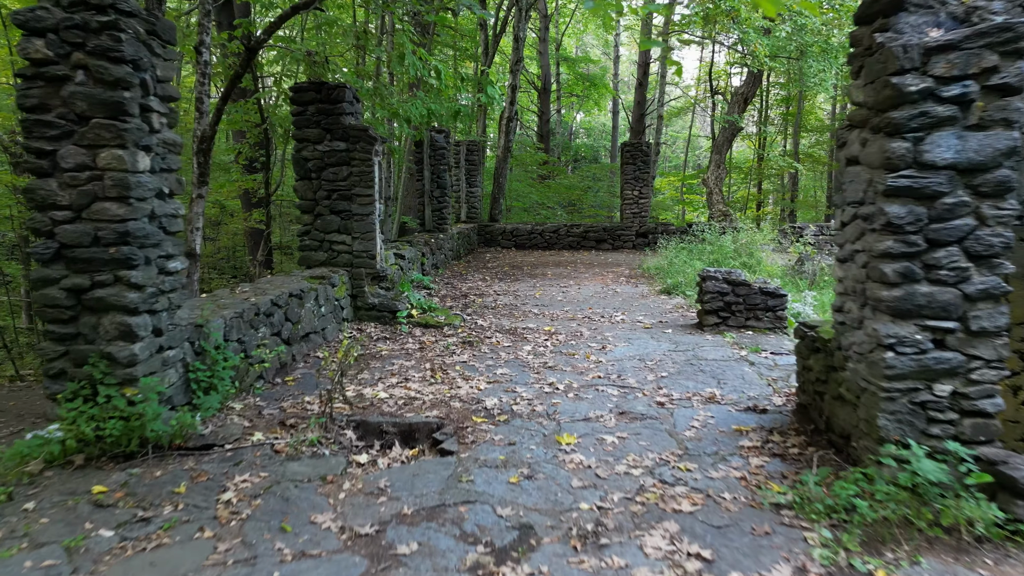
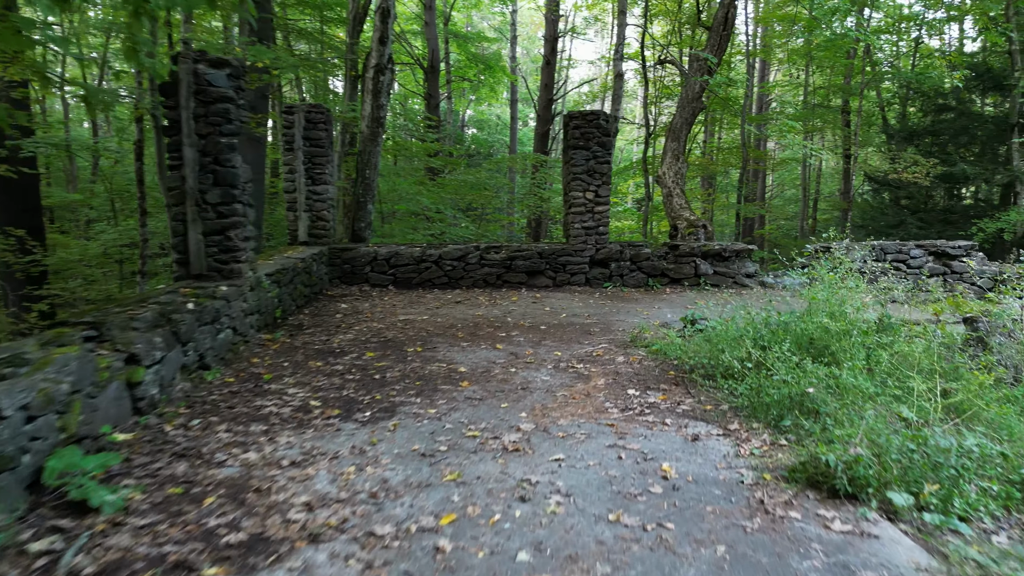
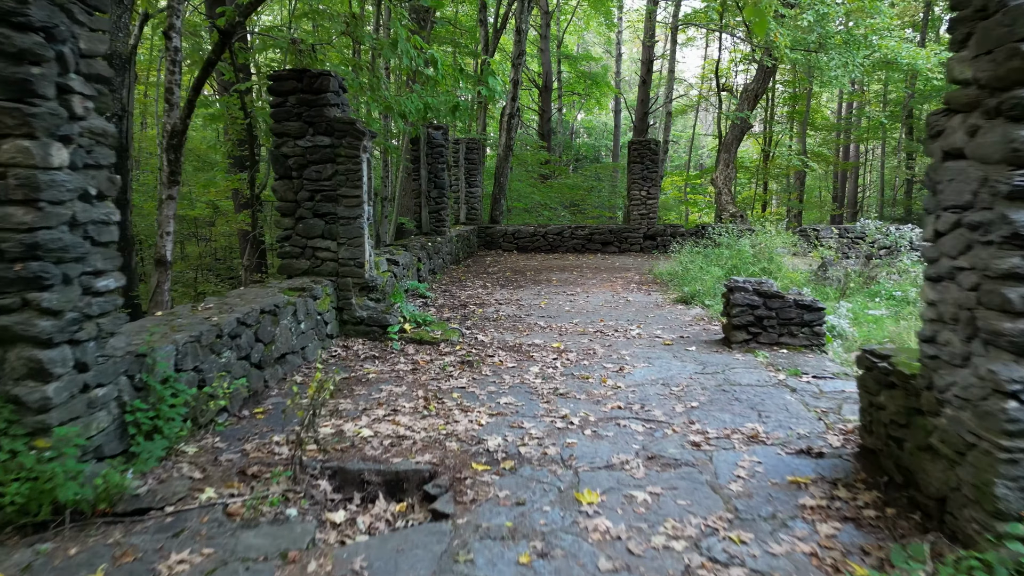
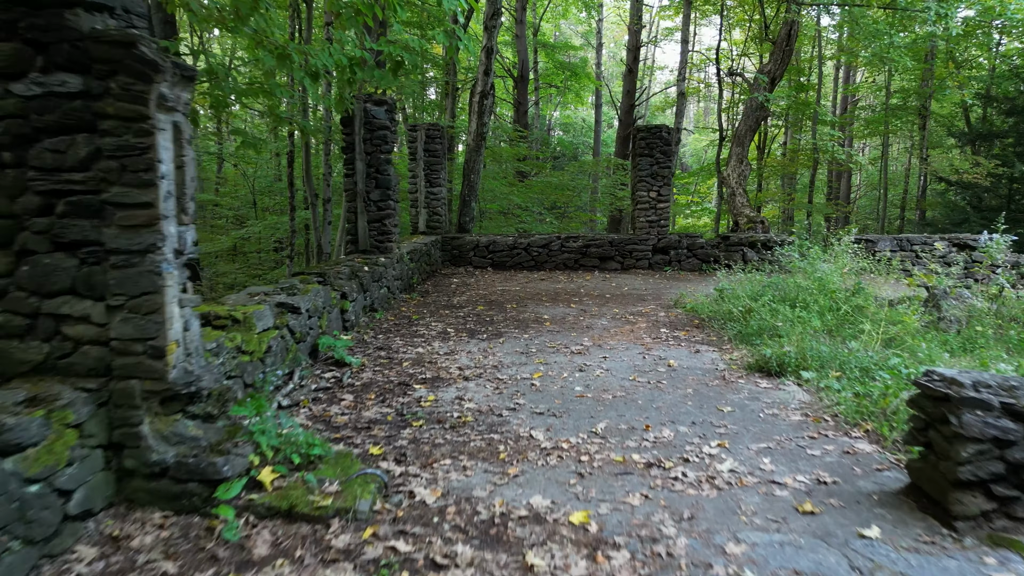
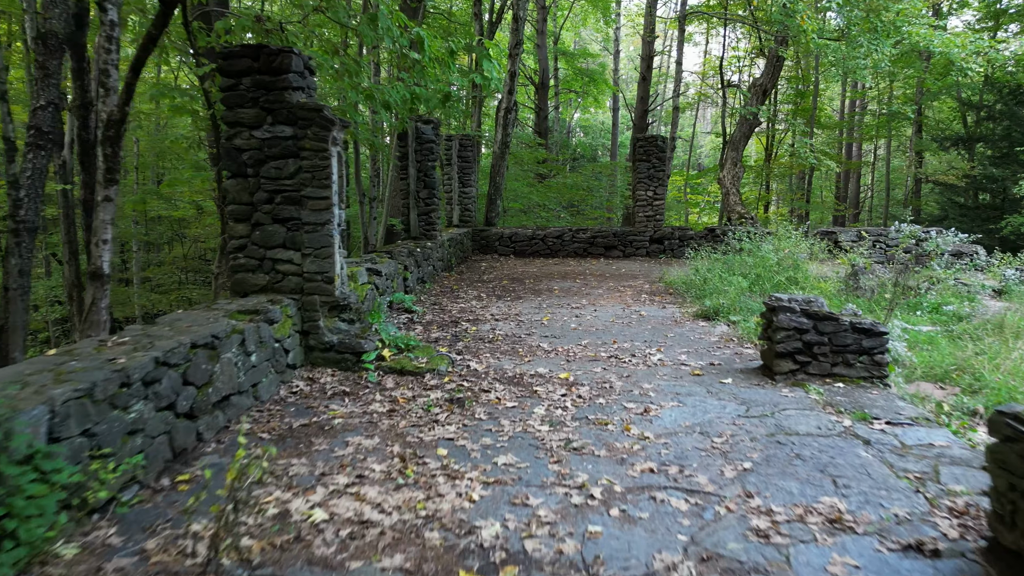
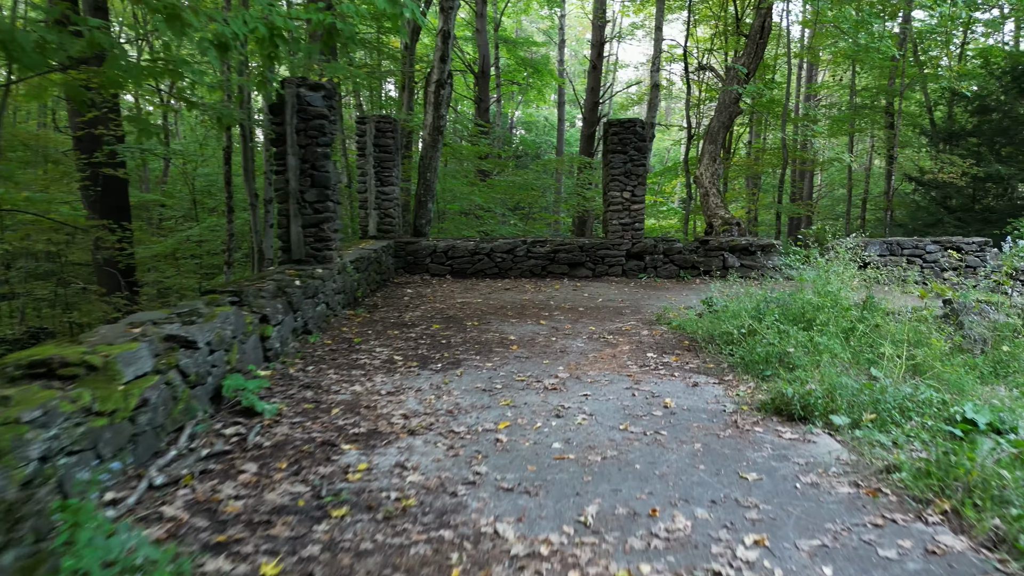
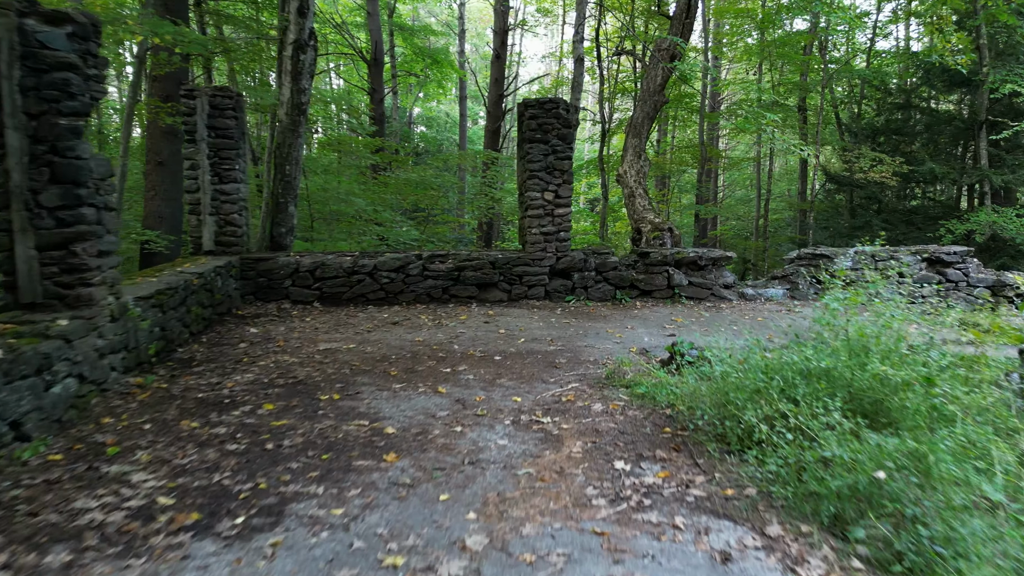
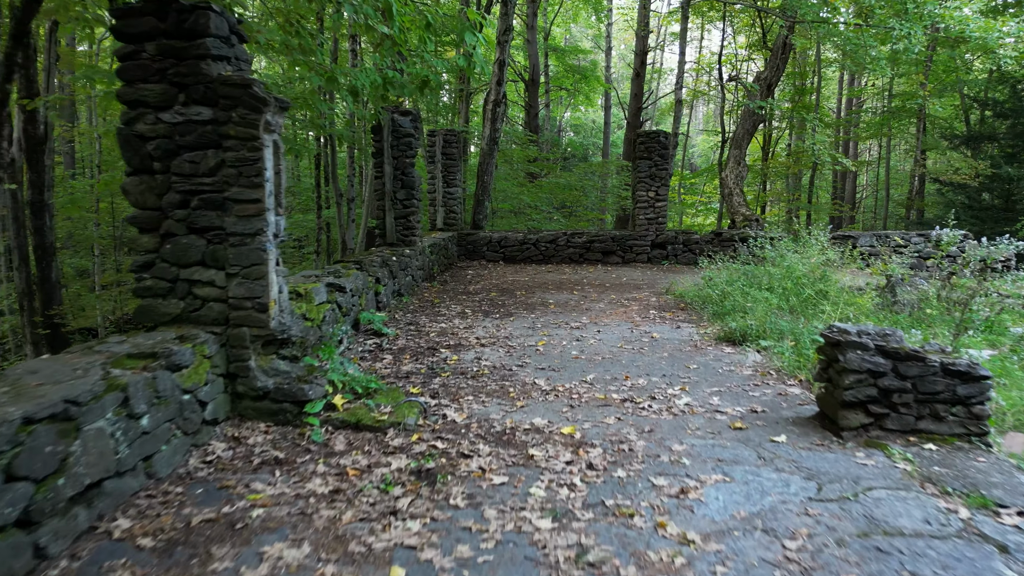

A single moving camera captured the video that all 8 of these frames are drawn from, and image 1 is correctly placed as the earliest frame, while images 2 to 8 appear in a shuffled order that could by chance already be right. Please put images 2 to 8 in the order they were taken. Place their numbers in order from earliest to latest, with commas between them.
3, 5, 8, 4, 6, 2, 7
